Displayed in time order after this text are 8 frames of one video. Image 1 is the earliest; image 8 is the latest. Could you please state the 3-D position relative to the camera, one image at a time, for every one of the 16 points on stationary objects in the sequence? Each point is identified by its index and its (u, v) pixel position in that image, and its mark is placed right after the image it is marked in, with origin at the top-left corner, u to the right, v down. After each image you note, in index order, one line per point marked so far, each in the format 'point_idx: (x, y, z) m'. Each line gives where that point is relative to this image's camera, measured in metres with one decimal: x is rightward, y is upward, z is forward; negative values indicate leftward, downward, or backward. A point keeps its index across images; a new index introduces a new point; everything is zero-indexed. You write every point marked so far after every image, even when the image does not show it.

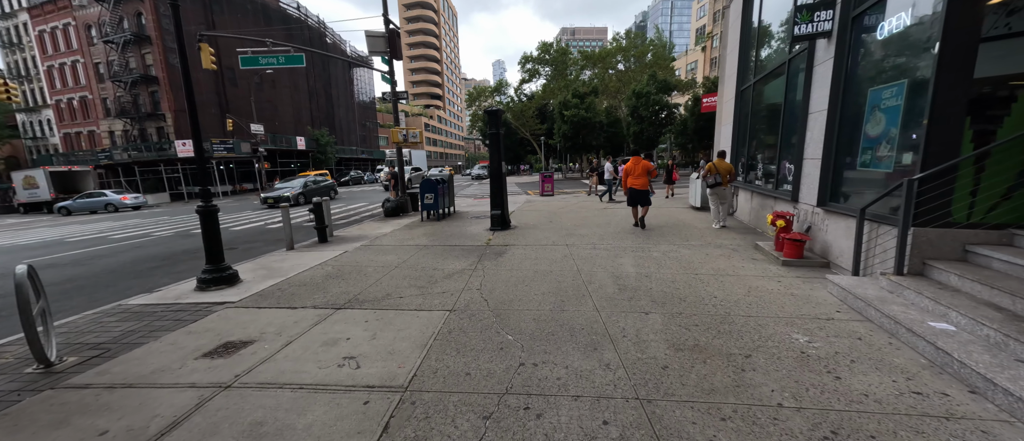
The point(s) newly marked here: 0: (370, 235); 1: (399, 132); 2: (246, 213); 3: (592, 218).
0: (-3.3, -0.3, +8.4) m
1: (-3.9, +3.0, +12.3) m
2: (-11.1, +0.2, +14.7) m
3: (+2.1, 0.0, +9.3) m
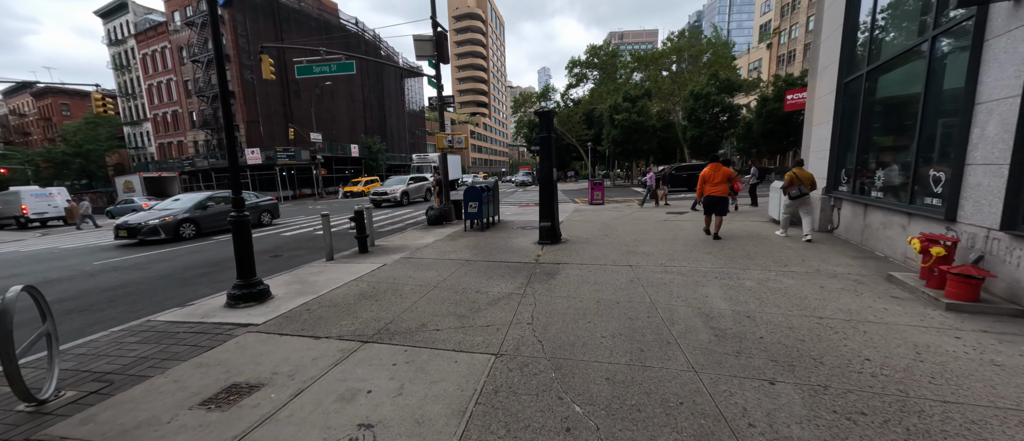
0: (-2.2, -0.5, +8.0) m
1: (-2.3, +2.8, +12.0) m
2: (-9.2, 0.0, +15.1) m
3: (+3.3, -0.3, +8.2) m
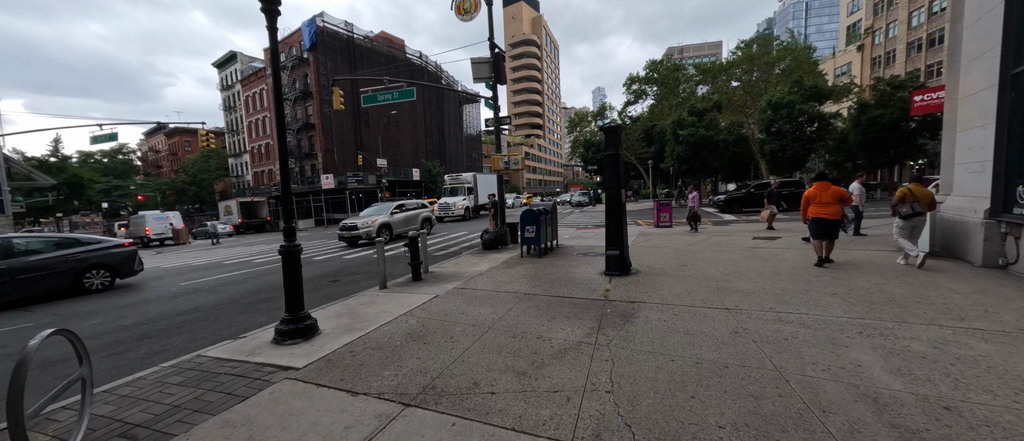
0: (-0.9, -1.1, +7.5) m
1: (-0.4, +2.0, +11.6) m
2: (-6.8, -1.0, +15.7) m
3: (+4.6, -0.9, +6.9) m
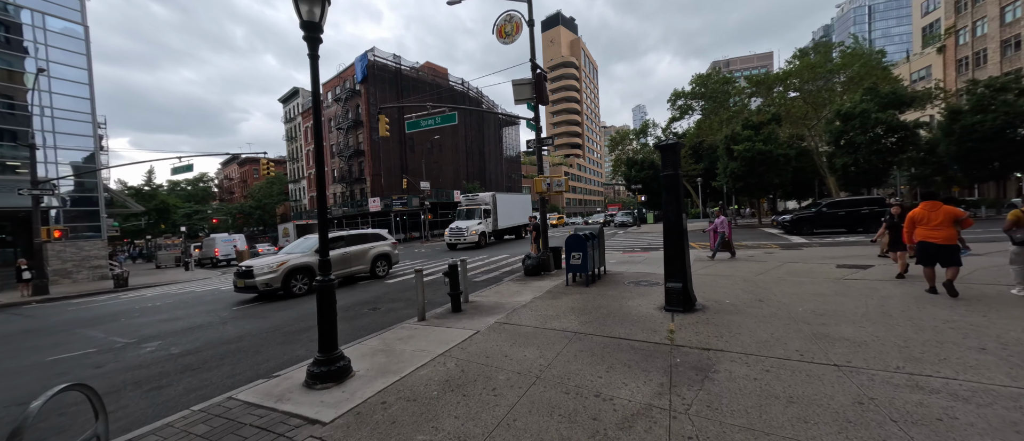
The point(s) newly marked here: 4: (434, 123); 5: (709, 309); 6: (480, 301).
0: (0.0, -1.6, +7.0) m
1: (+1.0, +1.2, +11.2) m
2: (-4.9, -2.0, +15.7) m
3: (+5.3, -1.3, +5.8) m
4: (-2.7, +3.3, +12.3) m
5: (+3.3, -1.5, +5.9) m
6: (-0.6, -1.6, +7.3) m
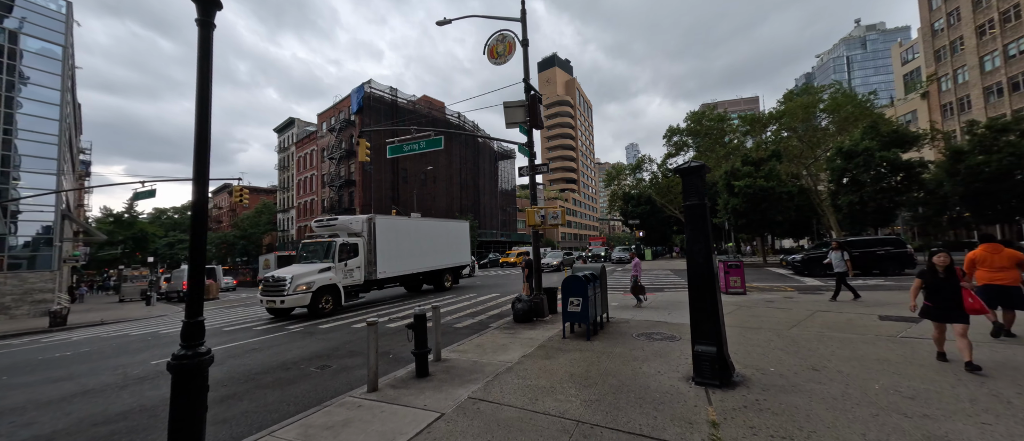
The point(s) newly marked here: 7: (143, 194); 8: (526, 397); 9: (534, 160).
0: (-0.3, -2.2, +5.5) m
1: (+0.7, +0.2, +10.0) m
2: (-5.3, -3.3, +14.1) m
3: (+5.1, -1.9, +4.4) m
4: (-2.9, +2.2, +11.2) m
5: (+3.0, -2.0, +4.5) m
6: (-0.9, -2.3, +5.8) m
7: (-18.1, +1.3, +17.7) m
8: (+0.1, -2.1, +4.3) m
9: (+0.6, +1.6, +9.3) m
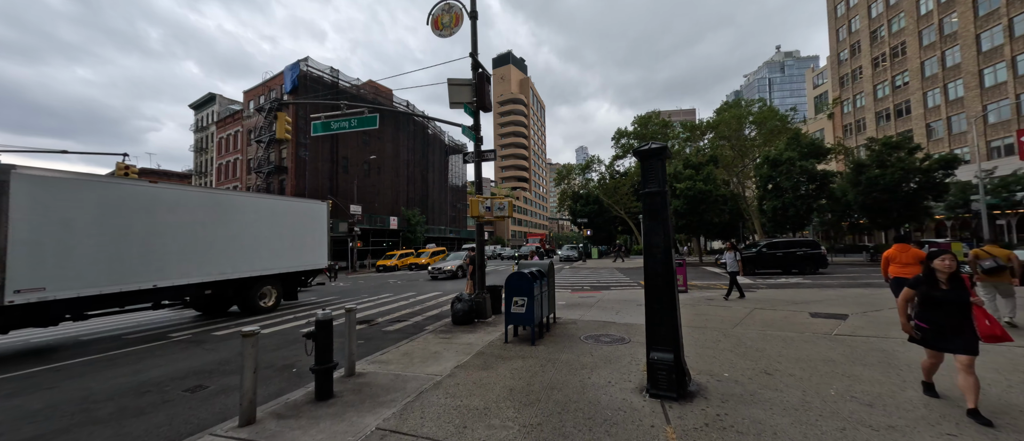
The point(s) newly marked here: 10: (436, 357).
0: (-1.2, -2.0, +4.6) m
1: (-0.8, +0.4, +9.1) m
2: (-7.4, -2.9, +12.4) m
3: (+4.3, -1.9, +4.2) m
4: (-4.5, +2.5, +9.8) m
5: (+2.2, -1.9, +4.0) m
6: (-1.9, -2.1, +4.8) m
7: (-20.4, +2.0, +14.1) m
8: (-0.6, -1.9, +3.4) m
9: (-0.8, +1.8, +8.5) m
10: (-1.2, -2.1, +5.5) m
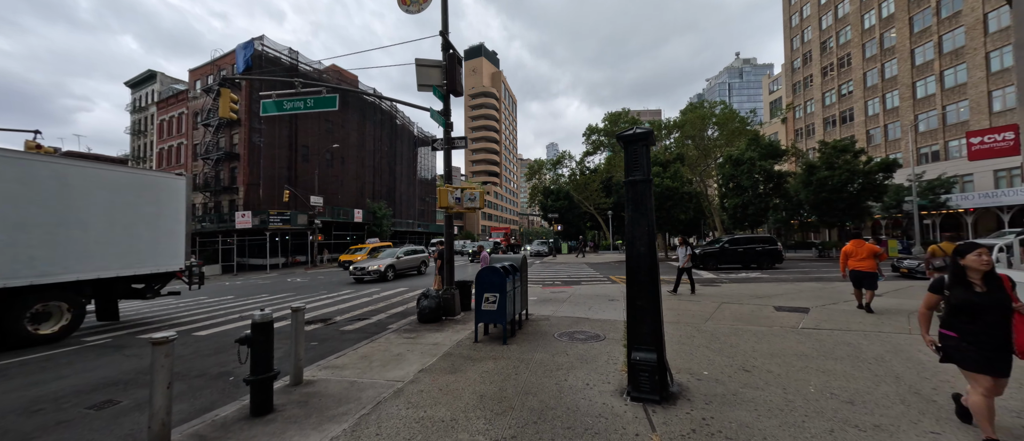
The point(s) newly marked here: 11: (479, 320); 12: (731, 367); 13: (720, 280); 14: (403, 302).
0: (-1.5, -1.9, +4.1) m
1: (-1.5, +0.6, +8.6) m
2: (-8.4, -2.6, +11.4) m
3: (+4.0, -1.8, +4.2) m
4: (-5.2, +2.8, +8.9) m
5: (+1.9, -1.8, +3.8) m
6: (-2.2, -1.9, +4.3) m
7: (-21.4, +2.5, +11.9) m
8: (-0.8, -1.8, +3.0) m
9: (-1.4, +2.0, +7.9) m
10: (-1.6, -2.0, +5.0) m
11: (-0.6, -1.7, +6.2) m
12: (+2.8, -1.9, +4.6) m
13: (+9.1, -2.6, +15.8) m
14: (-3.1, -2.4, +10.3) m
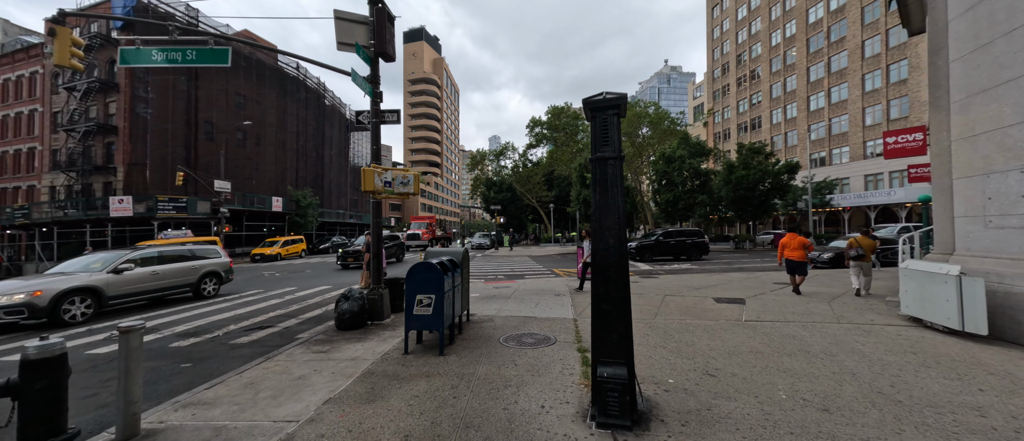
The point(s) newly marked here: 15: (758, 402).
0: (-2.1, -1.7, +3.0) m
1: (-2.7, +0.9, +7.4) m
2: (-10.0, -2.2, +9.0) m
3: (+3.3, -1.7, +3.9) m
4: (-6.4, +3.1, +7.0) m
5: (+1.4, -1.7, +3.2) m
6: (-2.8, -1.7, +3.0) m
7: (-22.9, +3.0, +7.3) m
8: (-1.2, -1.7, +1.9) m
9: (-2.5, +2.2, +6.7) m
10: (-2.3, -1.8, +3.8) m
11: (-1.5, -1.5, +5.2) m
12: (+2.1, -1.7, +4.2) m
13: (+6.5, -2.3, +16.2) m
14: (-4.7, -2.0, +8.8) m
15: (+2.3, -1.7, +3.4) m
